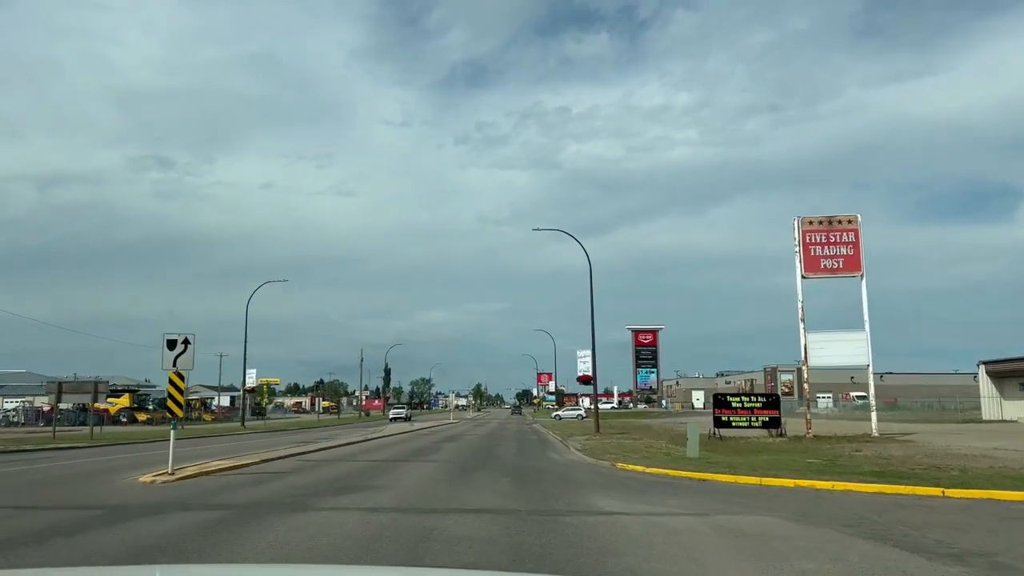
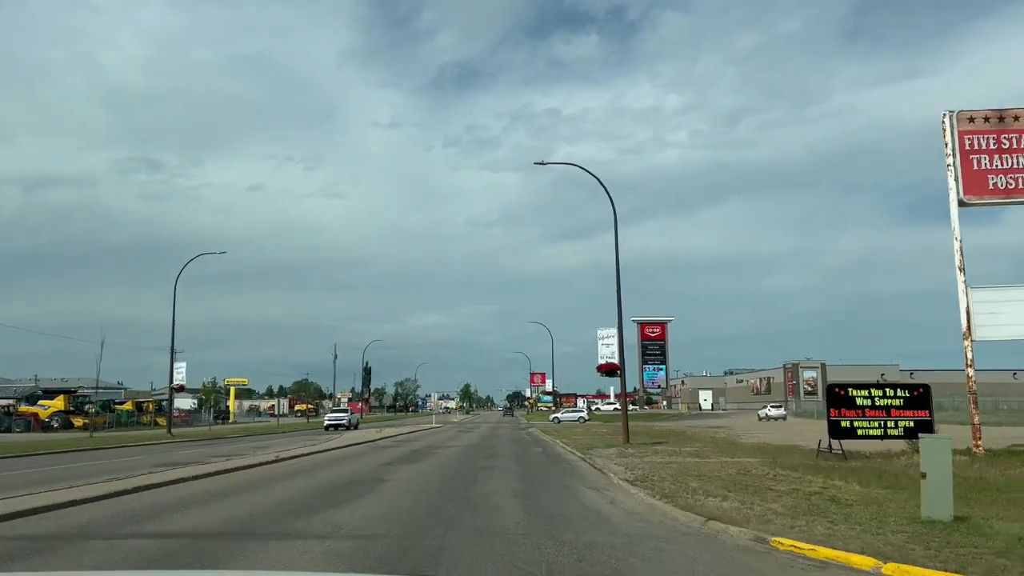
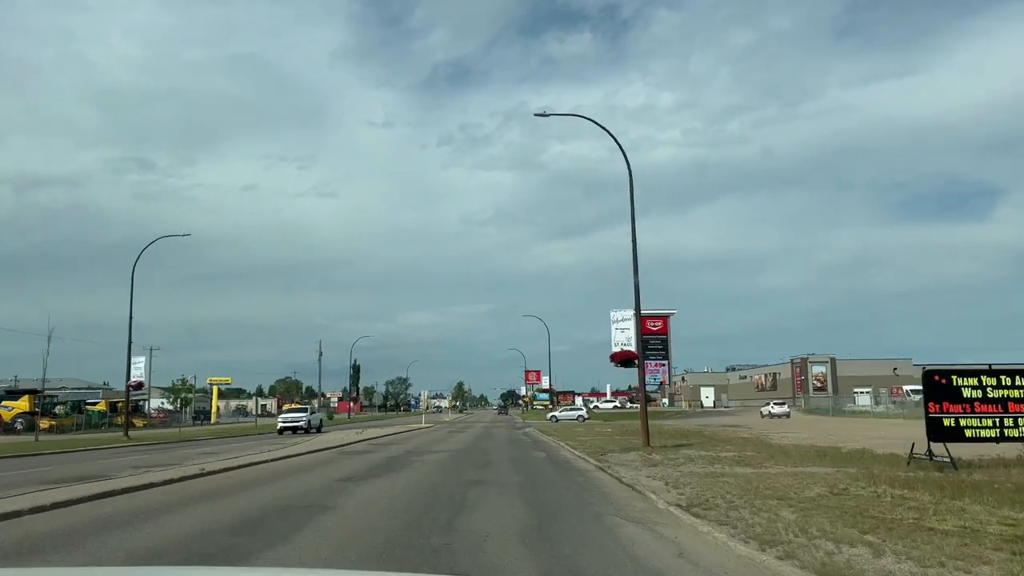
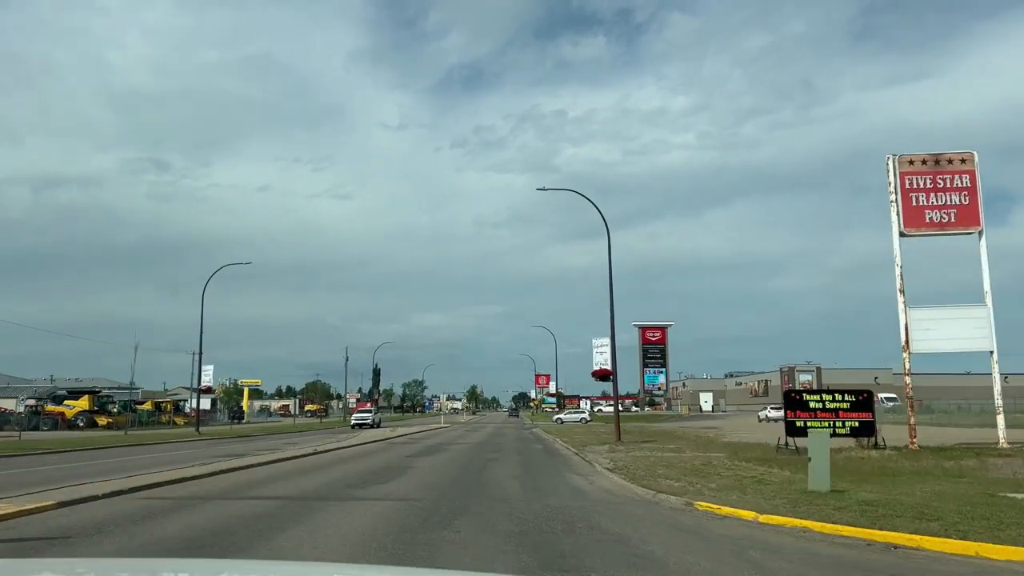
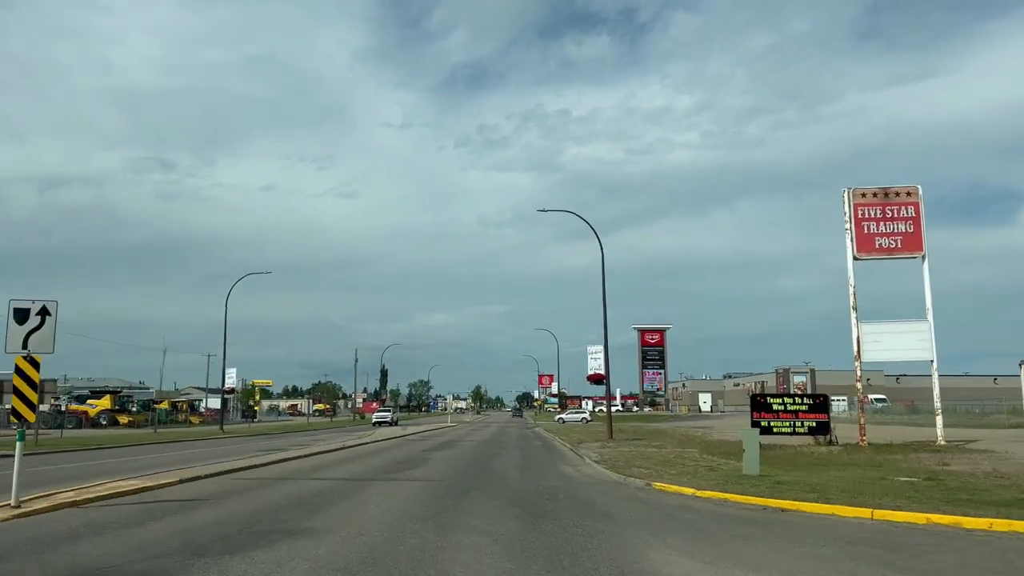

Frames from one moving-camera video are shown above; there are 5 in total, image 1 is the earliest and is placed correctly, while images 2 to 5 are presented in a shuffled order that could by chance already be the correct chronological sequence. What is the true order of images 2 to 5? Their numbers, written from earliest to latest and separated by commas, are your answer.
5, 4, 2, 3
